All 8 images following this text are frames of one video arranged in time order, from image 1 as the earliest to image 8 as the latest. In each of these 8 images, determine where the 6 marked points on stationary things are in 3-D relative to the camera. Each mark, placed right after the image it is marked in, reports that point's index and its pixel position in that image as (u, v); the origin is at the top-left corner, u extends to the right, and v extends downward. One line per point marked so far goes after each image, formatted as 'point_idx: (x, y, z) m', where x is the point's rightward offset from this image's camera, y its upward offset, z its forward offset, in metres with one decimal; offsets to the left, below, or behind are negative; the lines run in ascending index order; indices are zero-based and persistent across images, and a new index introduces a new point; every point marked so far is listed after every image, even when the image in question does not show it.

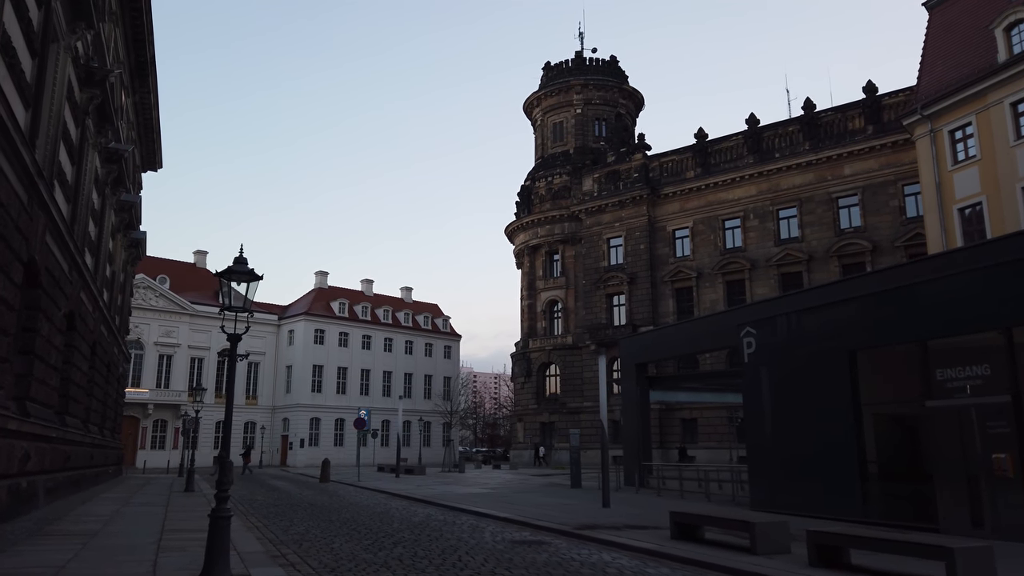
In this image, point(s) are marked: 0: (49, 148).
0: (-9.3, +2.8, +15.9) m
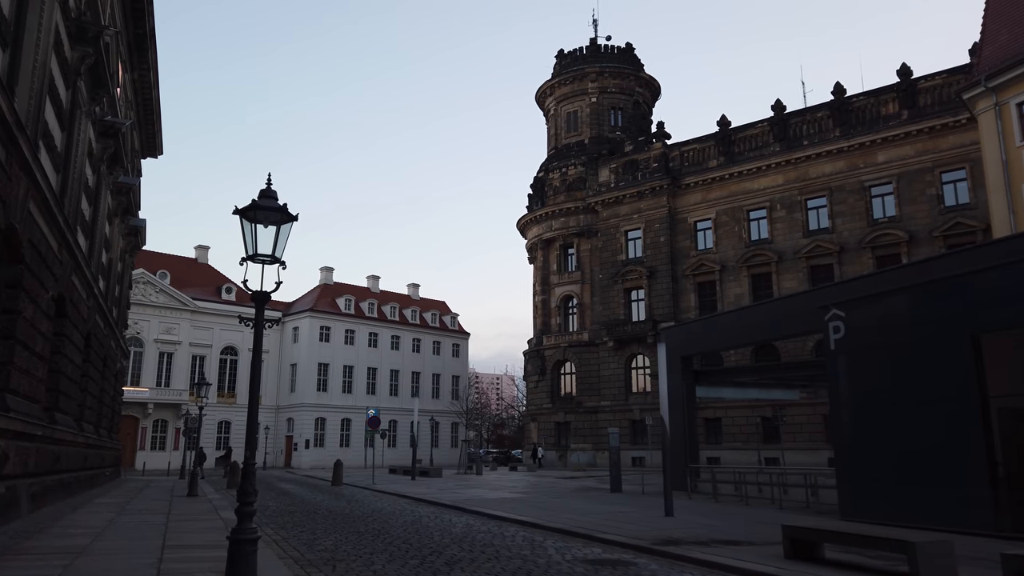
0: (-8.4, +3.2, +13.8) m
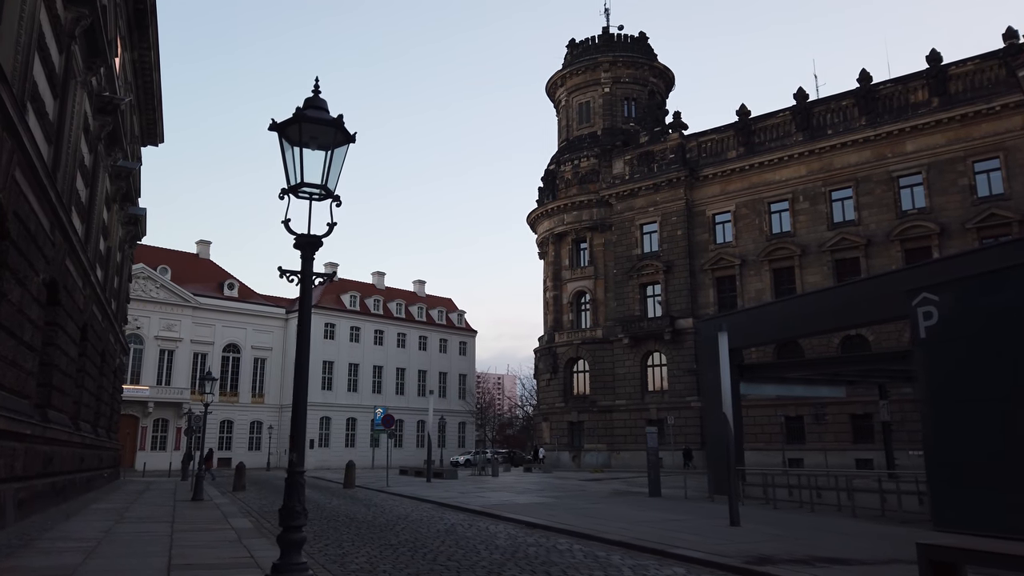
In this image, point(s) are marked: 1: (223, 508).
0: (-7.6, +3.5, +12.2) m
1: (-6.5, -4.9, +17.8) m
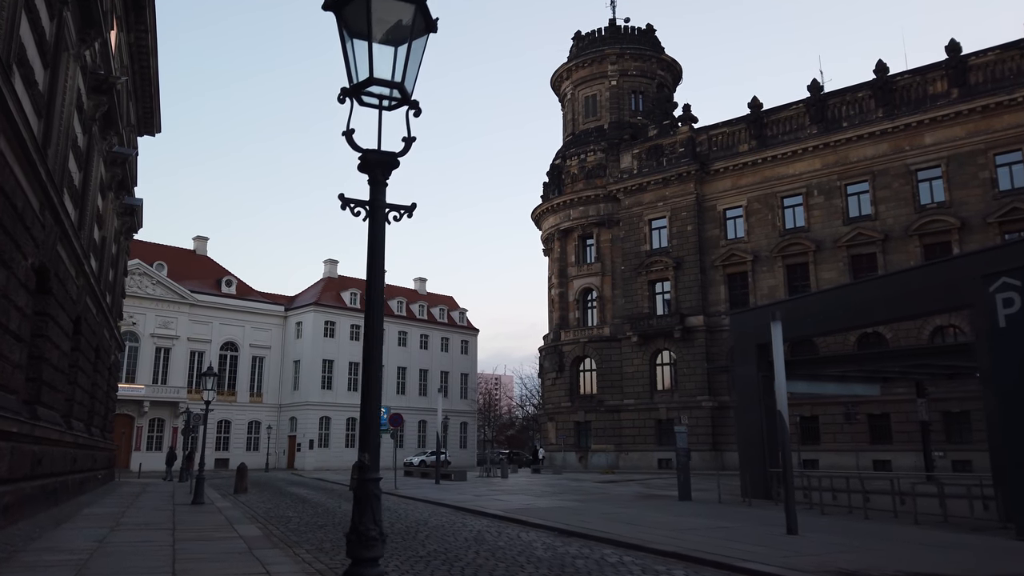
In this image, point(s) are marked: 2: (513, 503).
0: (-7.1, +3.8, +11.0) m
1: (-6.0, -4.7, +16.5) m
2: (0.0, -5.3, +19.5) m
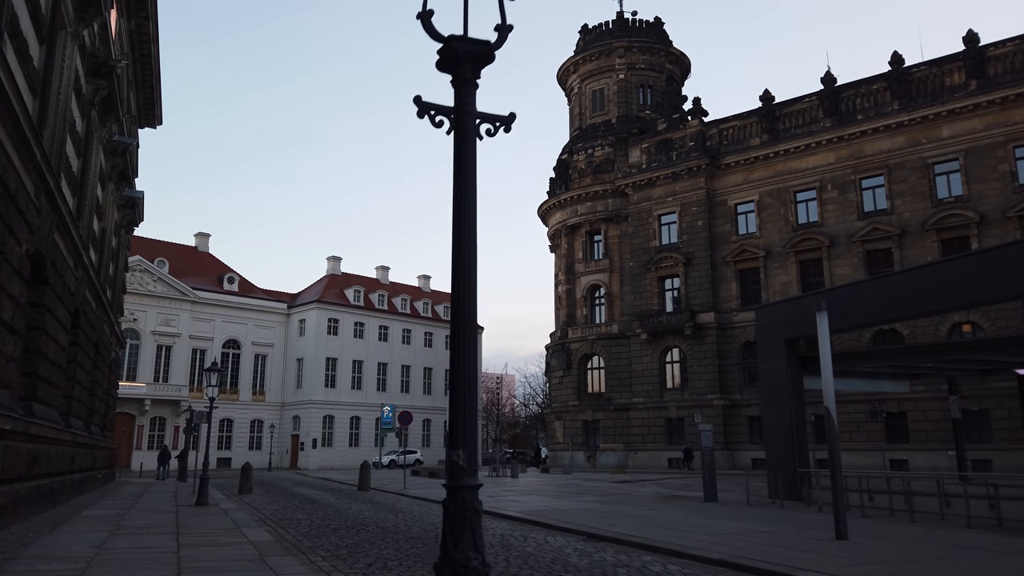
0: (-6.7, +4.0, +10.2) m
1: (-5.6, -4.5, +15.7) m
2: (+0.4, -5.1, +18.7) m
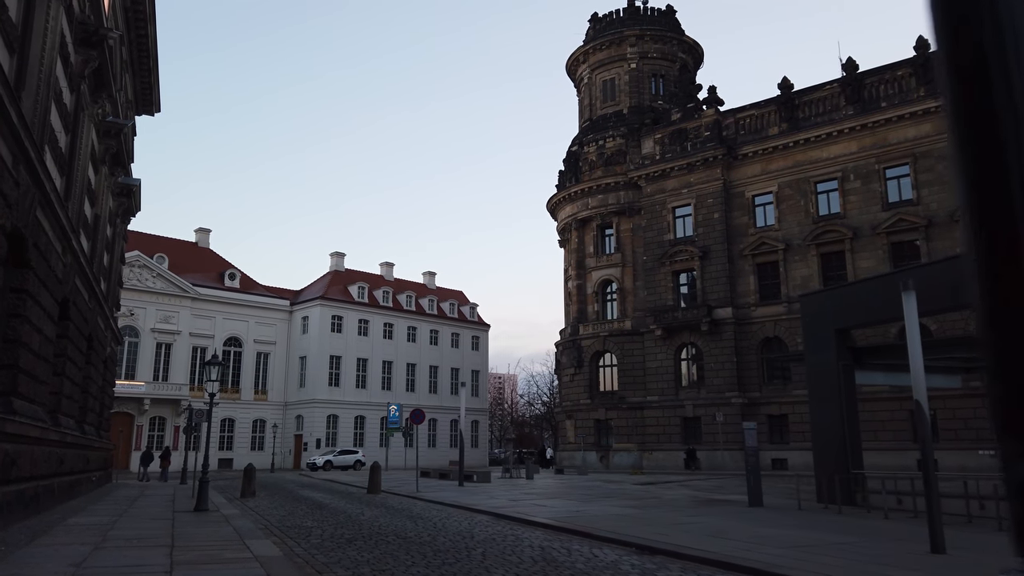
0: (-6.1, +4.3, +8.7) m
1: (-5.0, -4.2, +14.3) m
2: (+1.0, -4.8, +17.2) m
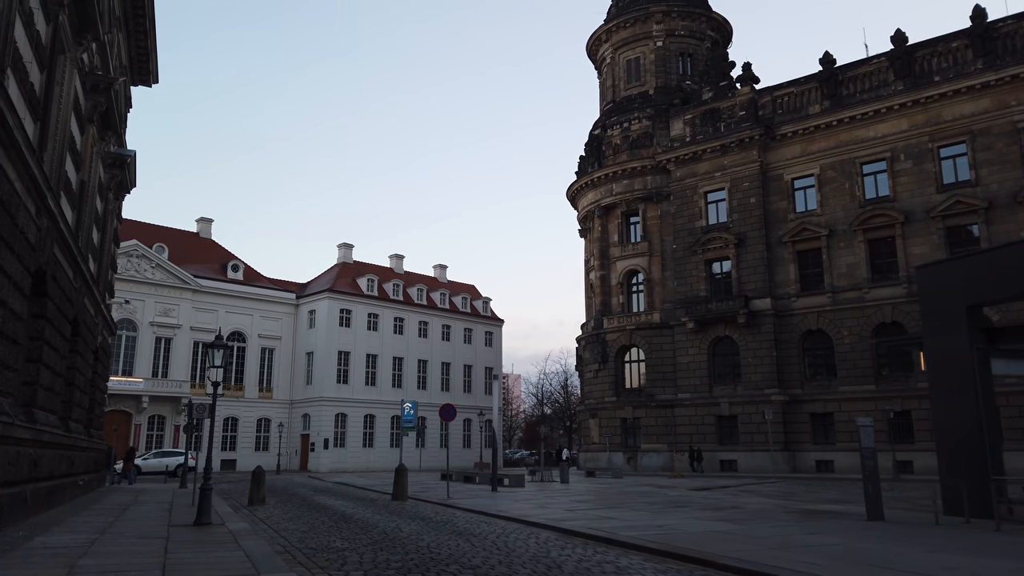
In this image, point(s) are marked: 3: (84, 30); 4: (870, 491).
0: (-5.0, +4.8, +5.9) m
1: (-3.9, -3.6, +11.4) m
2: (+2.1, -4.2, +14.3) m
3: (-9.1, +5.5, +16.8) m
4: (+6.1, -3.4, +13.6) m
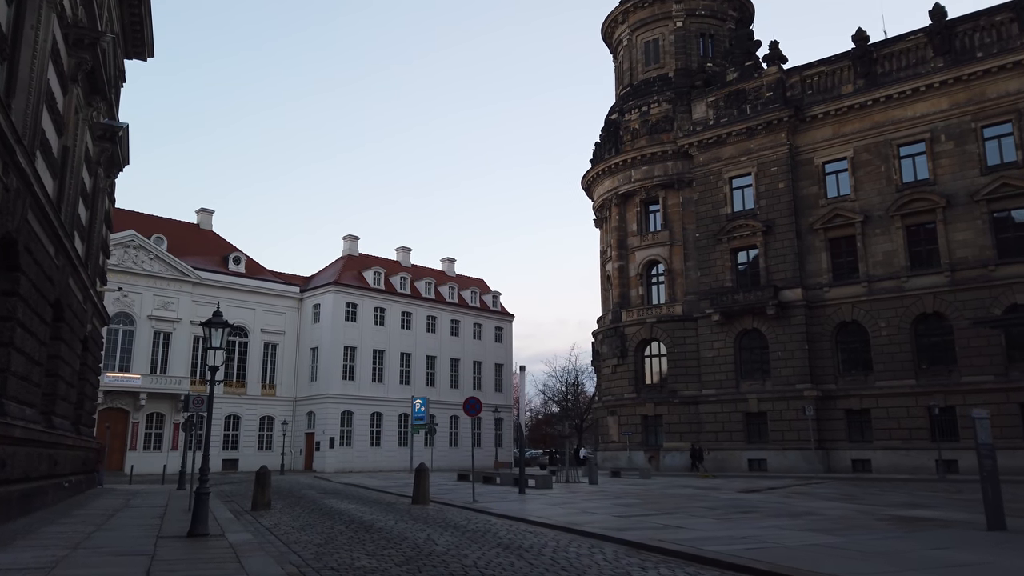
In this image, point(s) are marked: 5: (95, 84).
0: (-4.3, +5.3, +3.8) m
1: (-3.1, -3.2, +9.3) m
2: (+2.9, -3.7, +12.2) m
3: (-8.3, +5.9, +14.7) m
4: (+6.9, -2.9, +11.5) m
5: (-10.1, +5.0, +19.2) m
